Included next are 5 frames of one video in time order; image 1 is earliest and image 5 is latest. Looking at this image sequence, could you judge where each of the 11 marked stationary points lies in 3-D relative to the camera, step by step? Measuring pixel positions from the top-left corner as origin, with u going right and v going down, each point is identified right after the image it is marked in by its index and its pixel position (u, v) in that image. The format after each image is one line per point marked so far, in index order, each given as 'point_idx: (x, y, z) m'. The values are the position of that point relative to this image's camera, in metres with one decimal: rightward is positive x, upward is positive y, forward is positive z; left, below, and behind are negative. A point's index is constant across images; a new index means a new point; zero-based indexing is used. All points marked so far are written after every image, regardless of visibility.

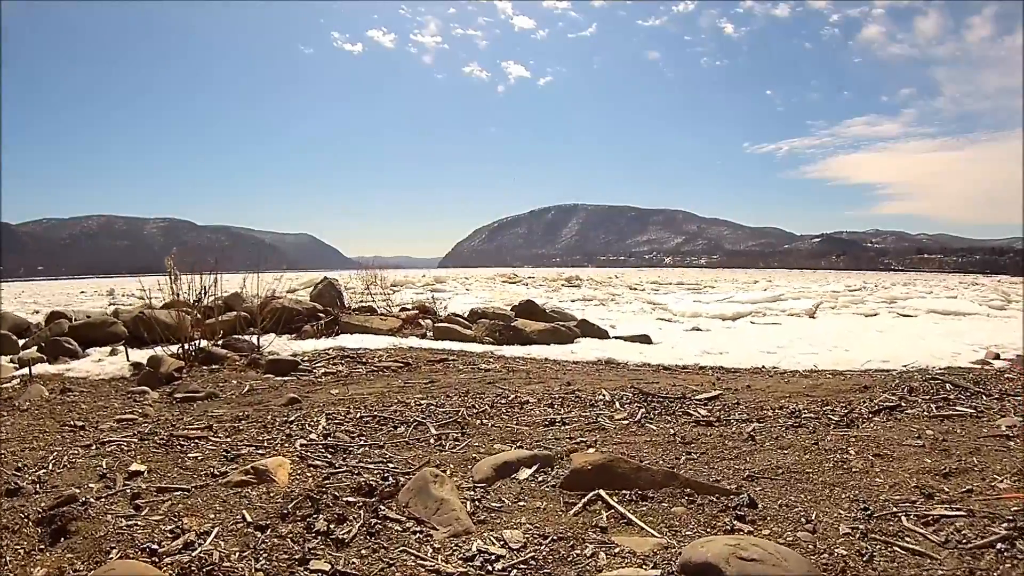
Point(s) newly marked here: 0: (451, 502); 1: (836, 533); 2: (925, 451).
0: (-0.3, -0.9, +2.8) m
1: (+1.4, -1.1, +2.9) m
2: (+3.1, -1.2, +4.7) m
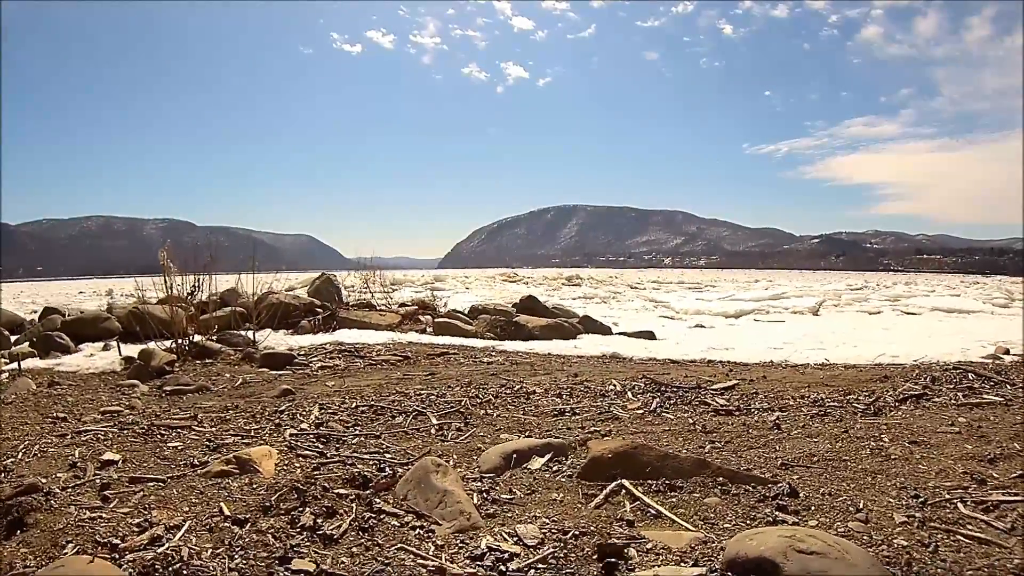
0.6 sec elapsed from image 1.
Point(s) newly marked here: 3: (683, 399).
0: (-0.2, -0.8, +2.5) m
1: (+1.5, -0.9, +2.5) m
2: (+3.1, -1.0, +4.4) m
3: (+1.4, -0.9, +5.1) m
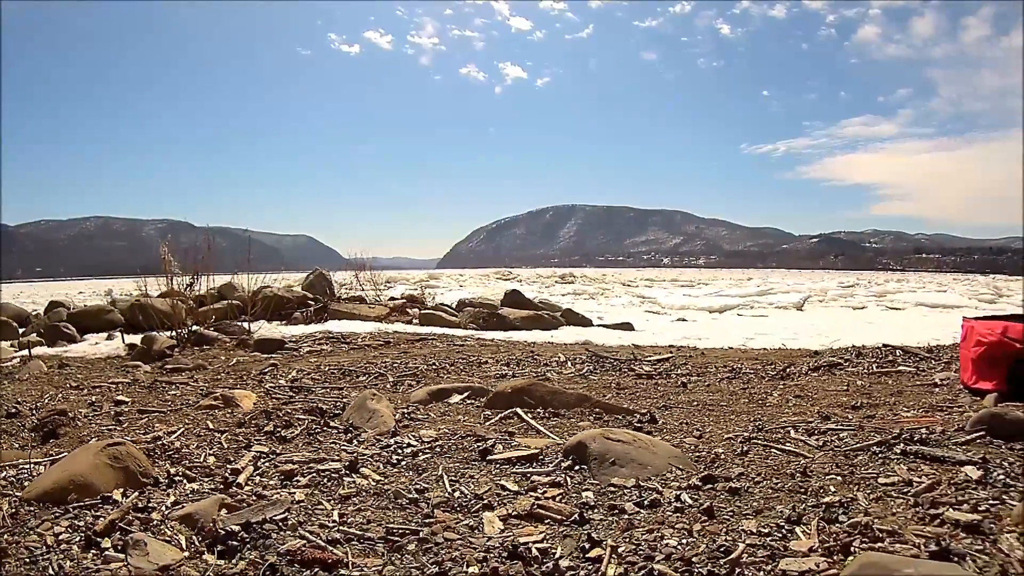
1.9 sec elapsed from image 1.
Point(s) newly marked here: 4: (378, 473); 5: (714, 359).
0: (-0.6, -0.6, +3.2) m
1: (+1.1, -0.8, +3.3) m
2: (+2.7, -0.9, +5.2) m
3: (+0.9, -0.7, +5.9) m
4: (-0.5, -0.7, +2.3) m
5: (+2.2, -0.8, +7.2) m
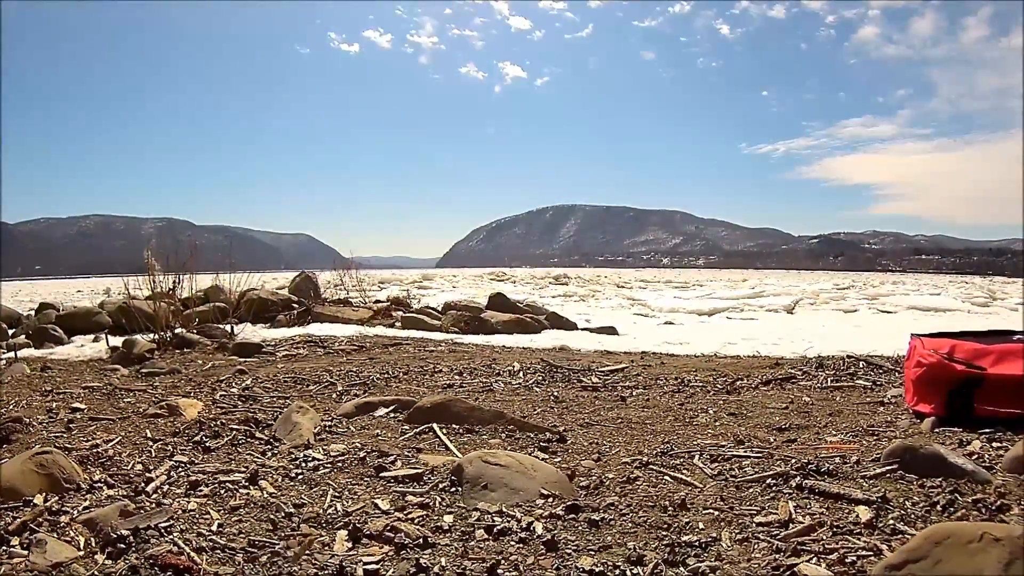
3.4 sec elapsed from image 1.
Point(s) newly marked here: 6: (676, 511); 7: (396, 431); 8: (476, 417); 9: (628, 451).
0: (-1.1, -0.7, +3.4) m
1: (+0.6, -0.9, +3.5) m
2: (+2.2, -1.0, +5.3) m
3: (+0.5, -0.8, +6.1) m
4: (-0.9, -0.8, +2.5) m
5: (+1.8, -0.9, +7.3) m
6: (+0.8, -0.9, +2.9) m
7: (-0.6, -0.7, +3.4) m
8: (-0.2, -0.7, +3.7) m
9: (+0.7, -0.9, +3.7) m
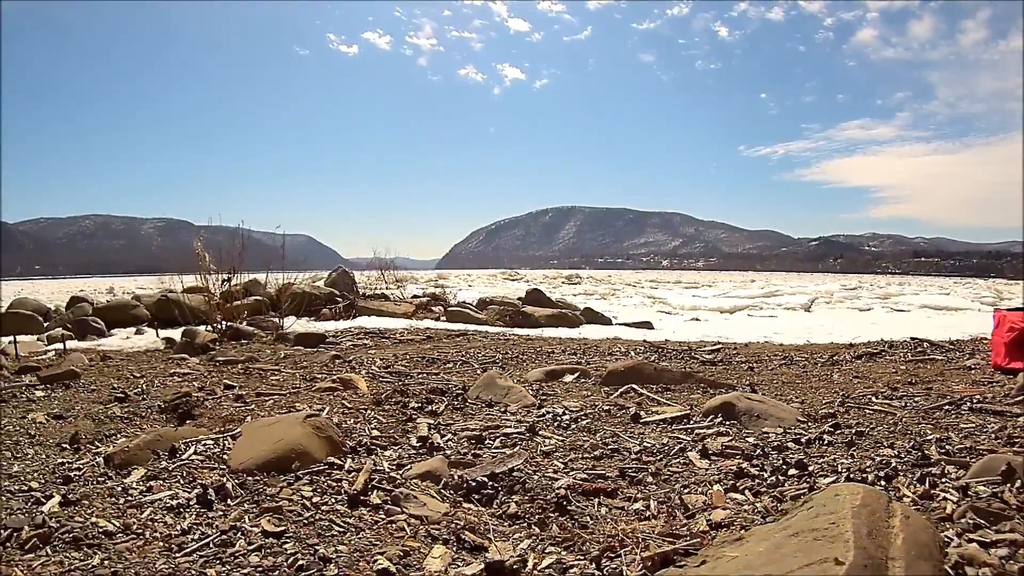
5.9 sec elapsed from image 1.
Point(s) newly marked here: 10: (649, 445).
0: (0.0, -0.5, +3.5) m
1: (+1.7, -0.7, +3.6) m
2: (+3.3, -0.8, +5.4) m
3: (+1.6, -0.7, +6.2) m
4: (+0.2, -0.6, +2.6) m
5: (+2.9, -0.7, +7.4) m
6: (+1.9, -0.7, +3.0) m
7: (+0.5, -0.6, +3.5) m
8: (+0.9, -0.5, +3.8) m
9: (+1.8, -0.7, +3.8) m
10: (+0.5, -0.6, +2.3) m
